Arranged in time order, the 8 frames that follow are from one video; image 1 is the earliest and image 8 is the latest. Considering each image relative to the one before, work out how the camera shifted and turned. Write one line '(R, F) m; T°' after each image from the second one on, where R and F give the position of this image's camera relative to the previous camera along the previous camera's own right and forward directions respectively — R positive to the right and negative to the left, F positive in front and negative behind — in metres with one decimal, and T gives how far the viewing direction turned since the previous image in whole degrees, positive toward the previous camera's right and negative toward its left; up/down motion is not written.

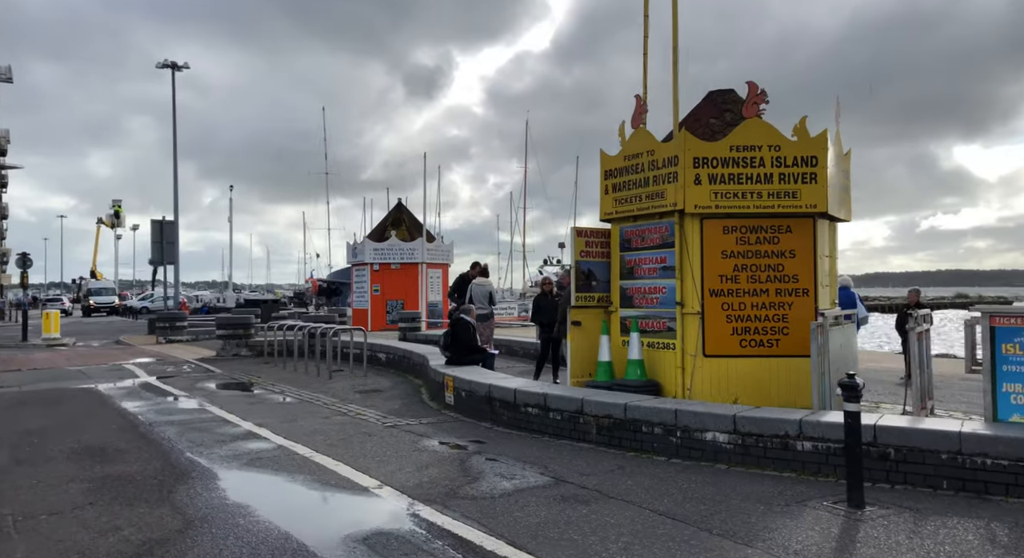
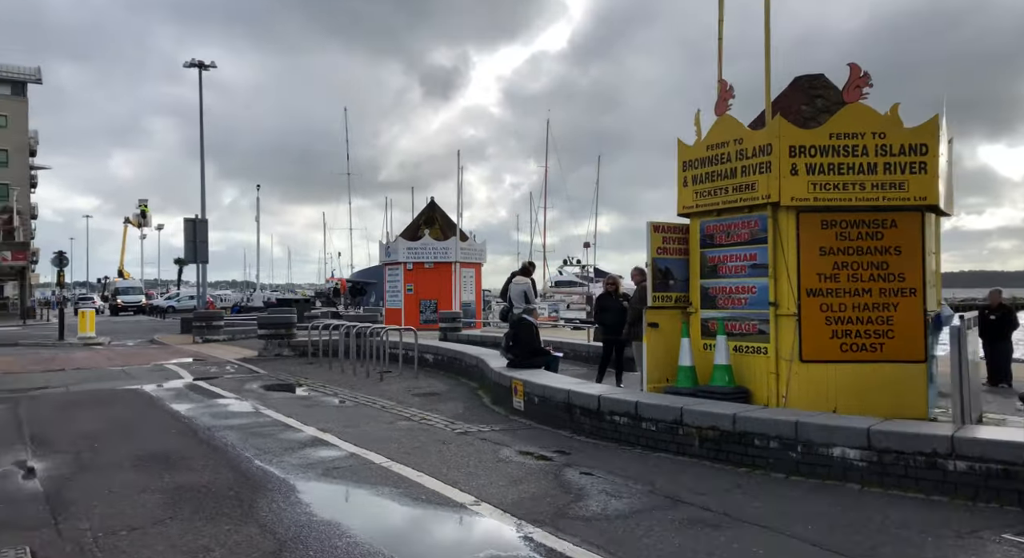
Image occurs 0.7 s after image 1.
(-0.6, +0.4) m; -2°
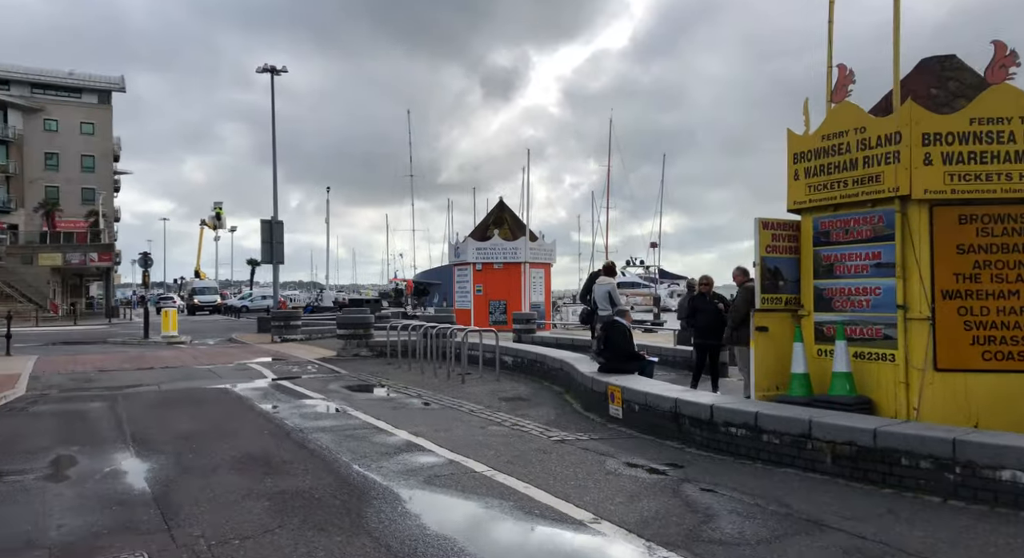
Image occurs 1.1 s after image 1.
(-0.4, +0.3) m; -5°
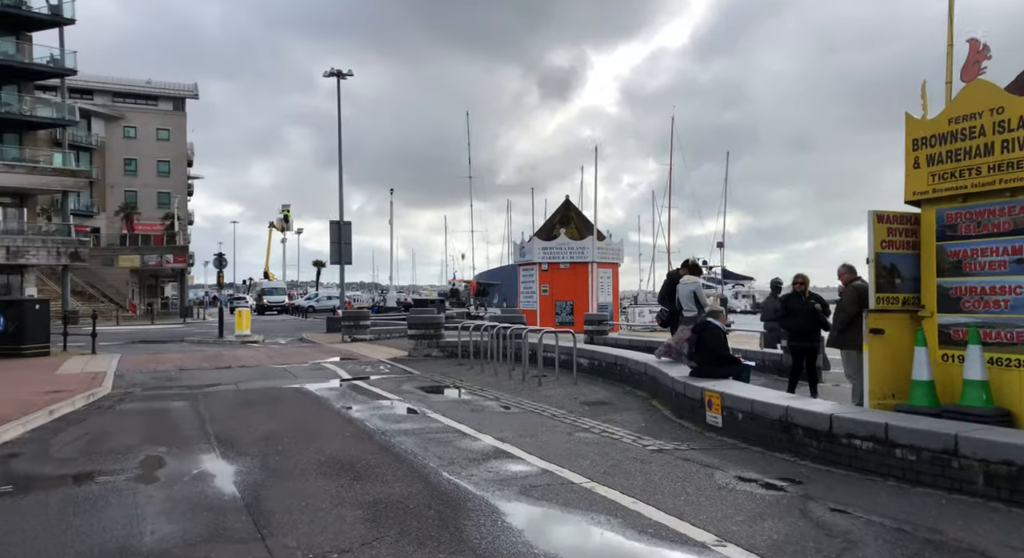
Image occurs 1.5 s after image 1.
(-0.3, +0.4) m; -5°
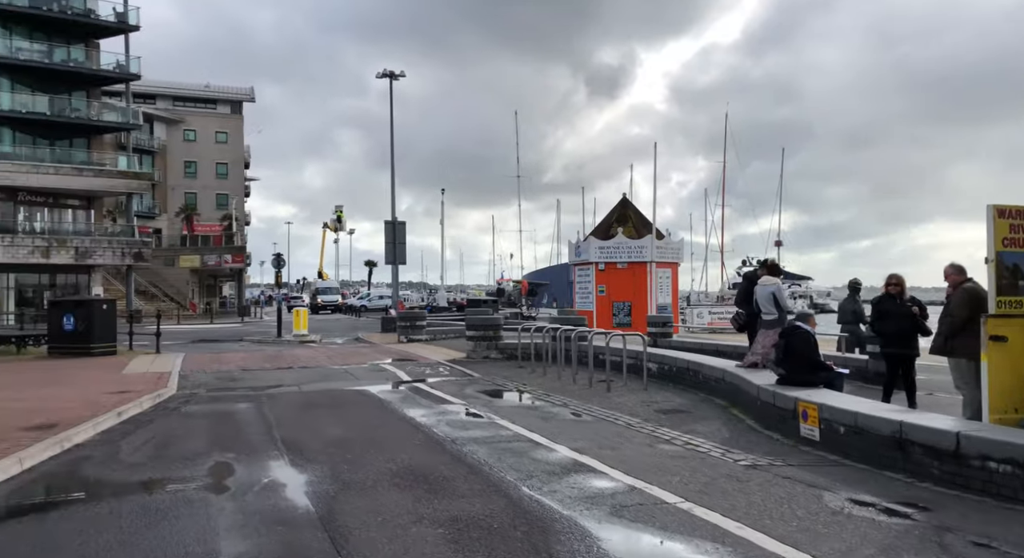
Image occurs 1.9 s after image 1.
(-0.3, +0.4) m; -4°
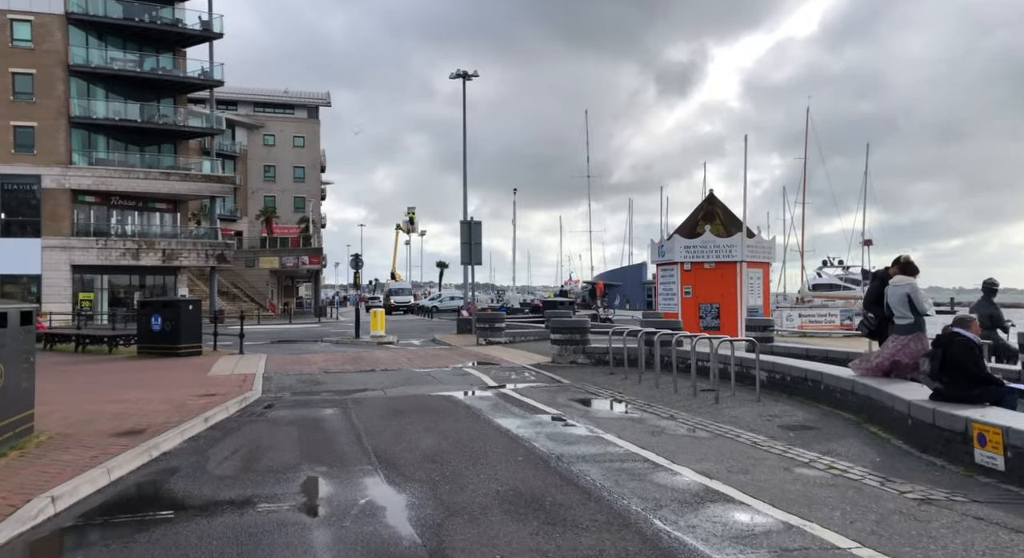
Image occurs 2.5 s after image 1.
(-0.4, +0.7) m; -5°
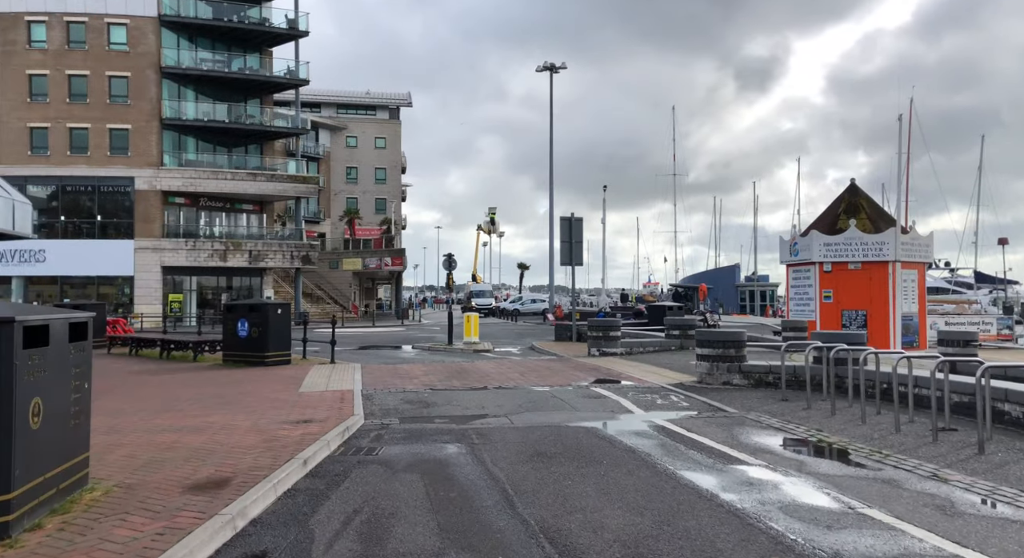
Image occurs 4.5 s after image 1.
(-1.2, +2.4) m; -6°
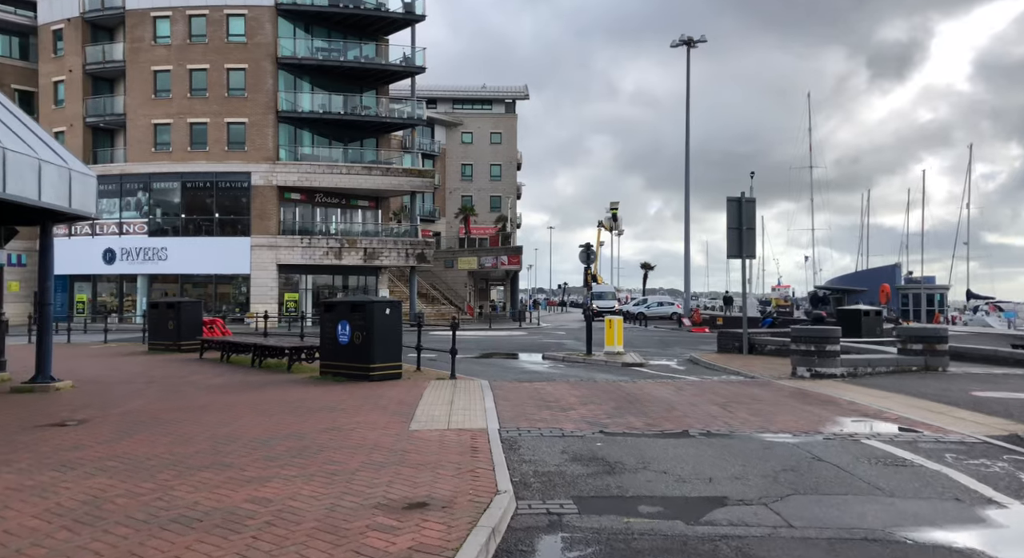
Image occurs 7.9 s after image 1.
(-1.3, +4.5) m; -9°
